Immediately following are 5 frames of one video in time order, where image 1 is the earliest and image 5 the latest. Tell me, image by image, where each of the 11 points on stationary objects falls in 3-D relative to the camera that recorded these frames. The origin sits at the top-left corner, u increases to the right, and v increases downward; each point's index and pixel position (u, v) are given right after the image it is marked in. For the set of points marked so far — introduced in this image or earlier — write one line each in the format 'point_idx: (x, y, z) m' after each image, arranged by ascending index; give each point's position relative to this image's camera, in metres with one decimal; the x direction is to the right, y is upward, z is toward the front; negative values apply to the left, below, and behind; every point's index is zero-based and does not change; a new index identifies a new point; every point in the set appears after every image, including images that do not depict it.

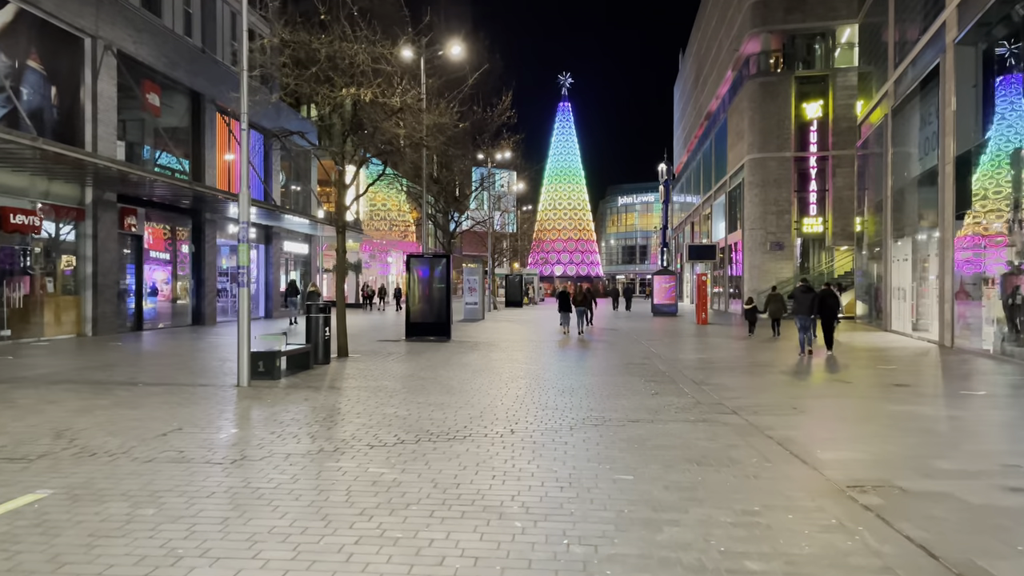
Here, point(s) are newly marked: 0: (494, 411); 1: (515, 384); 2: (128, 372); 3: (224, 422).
0: (-0.2, -1.3, +8.3) m
1: (+0.1, -1.3, +10.8) m
2: (-5.4, -1.2, +11.3) m
3: (-2.7, -1.3, +7.6) m
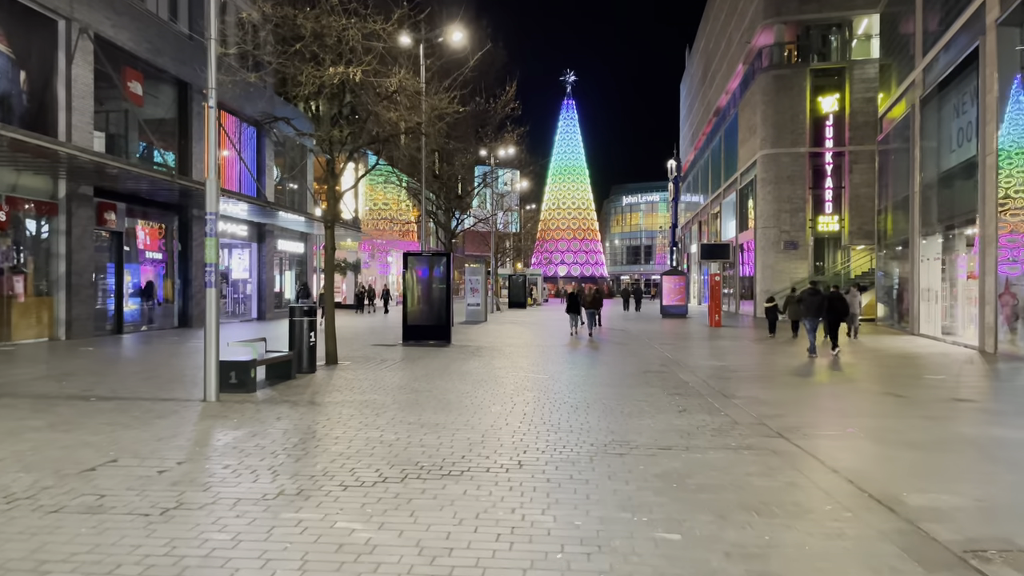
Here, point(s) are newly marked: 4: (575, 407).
0: (-0.1, -1.3, +7.0) m
1: (+0.2, -1.3, +9.5) m
2: (-5.3, -1.2, +10.1) m
3: (-2.7, -1.3, +6.3) m
4: (+0.7, -1.3, +8.8) m
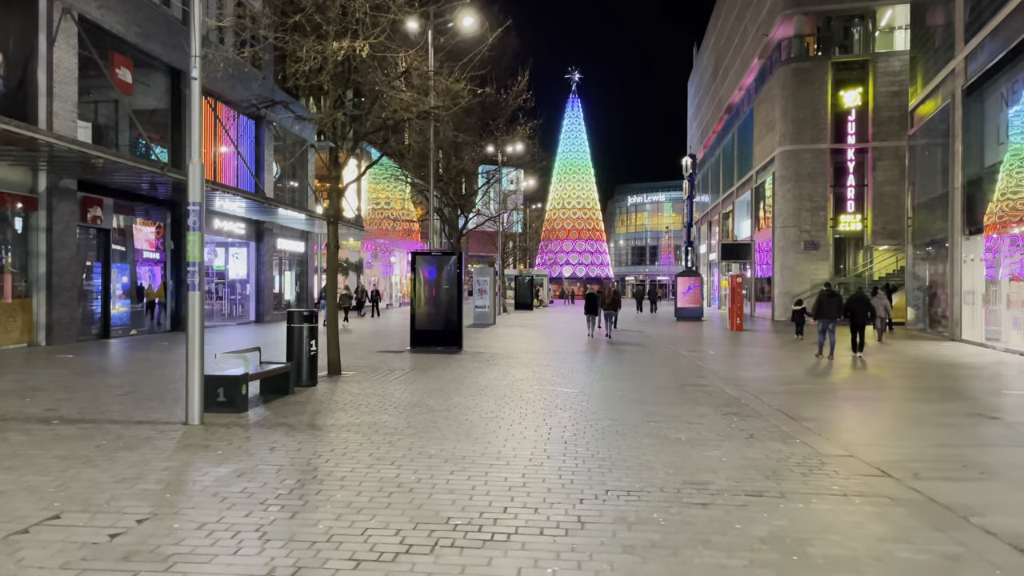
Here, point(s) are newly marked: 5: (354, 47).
0: (+0.2, -1.3, +5.7) m
1: (+0.5, -1.3, +8.1) m
2: (-5.0, -1.2, +8.7) m
3: (-2.3, -1.3, +5.0) m
4: (+1.0, -1.3, +7.4) m
5: (-2.1, +3.1, +10.5) m
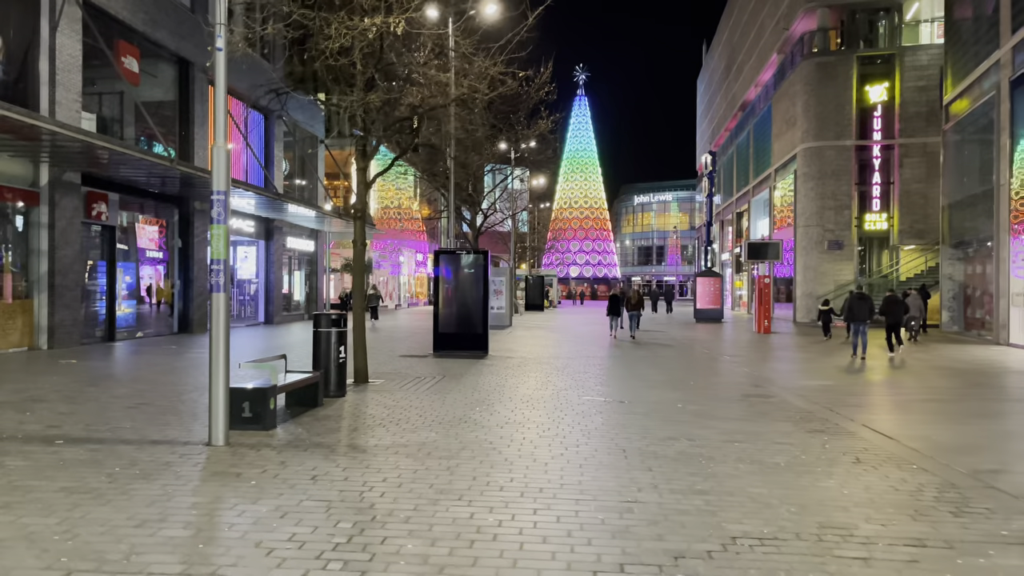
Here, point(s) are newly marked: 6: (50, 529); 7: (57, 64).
0: (+0.8, -1.3, +4.7) m
1: (+1.1, -1.3, +7.2) m
2: (-4.4, -1.2, +7.8) m
3: (-1.8, -1.3, +4.0) m
4: (+1.6, -1.4, +6.5) m
5: (-1.5, +3.1, +9.6) m
6: (-2.5, -1.3, +4.4) m
7: (-8.6, +4.3, +15.4) m
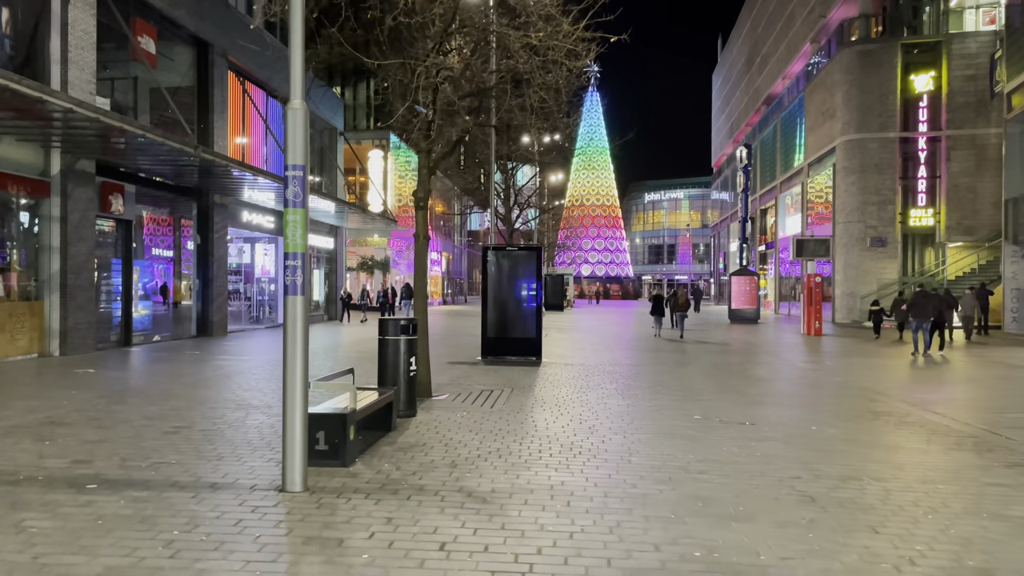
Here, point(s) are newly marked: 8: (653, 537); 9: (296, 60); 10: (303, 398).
0: (+1.8, -1.3, +3.2) m
1: (+2.1, -1.4, +5.7) m
2: (-3.4, -1.2, +6.3) m
3: (-0.7, -1.3, +2.6) m
4: (+2.6, -1.4, +5.0) m
5: (-0.5, +3.1, +8.1) m
6: (-1.5, -1.3, +2.9) m
7: (-7.6, +4.3, +14.0) m
8: (+0.8, -1.3, +4.4) m
9: (-1.4, +1.5, +5.4) m
10: (-1.4, -0.7, +5.3) m
